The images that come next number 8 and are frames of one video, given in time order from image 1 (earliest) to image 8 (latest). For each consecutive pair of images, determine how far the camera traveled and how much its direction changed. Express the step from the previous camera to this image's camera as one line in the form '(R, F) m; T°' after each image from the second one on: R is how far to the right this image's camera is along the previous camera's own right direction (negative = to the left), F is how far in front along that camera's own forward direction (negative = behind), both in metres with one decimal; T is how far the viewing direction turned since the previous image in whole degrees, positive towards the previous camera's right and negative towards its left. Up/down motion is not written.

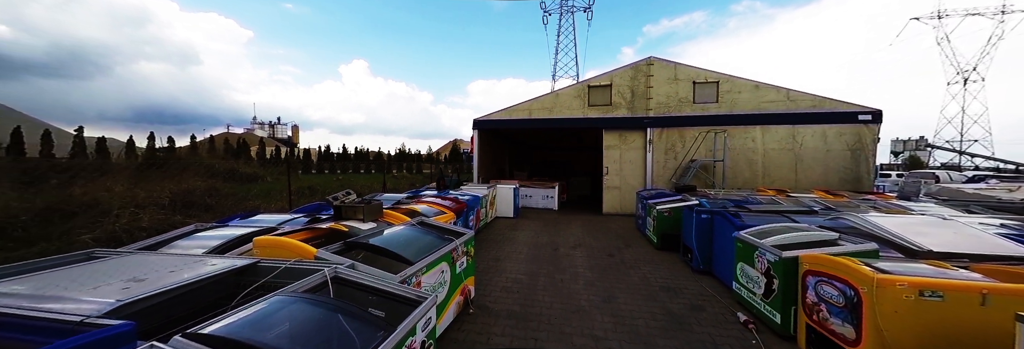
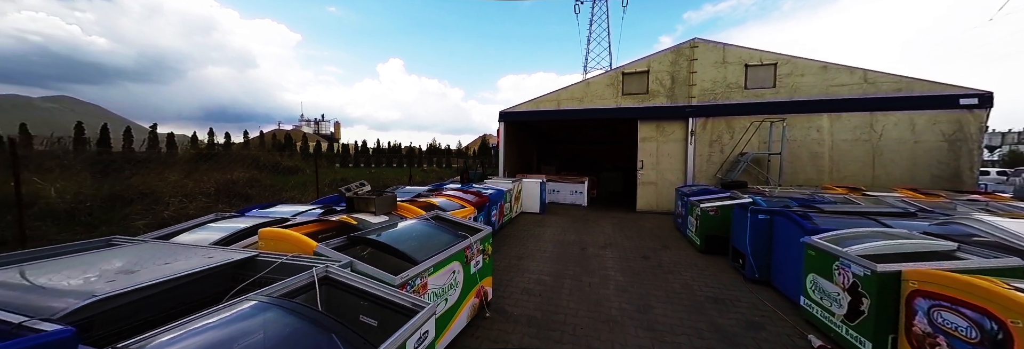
(+0.1, +0.4) m; -6°
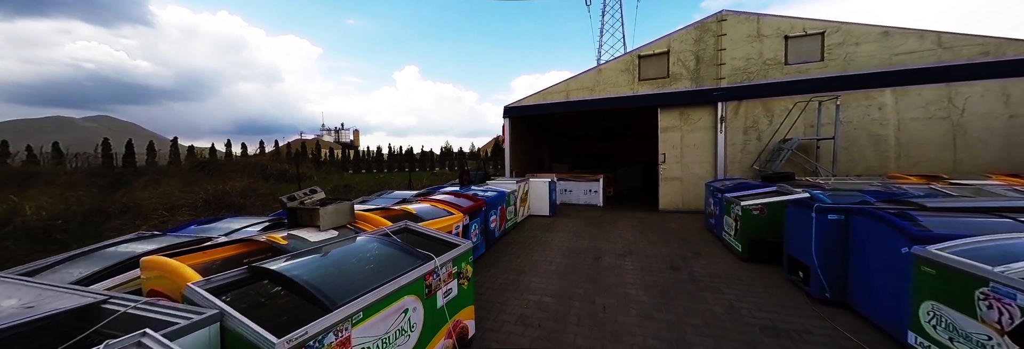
(+0.3, +0.9) m; -3°
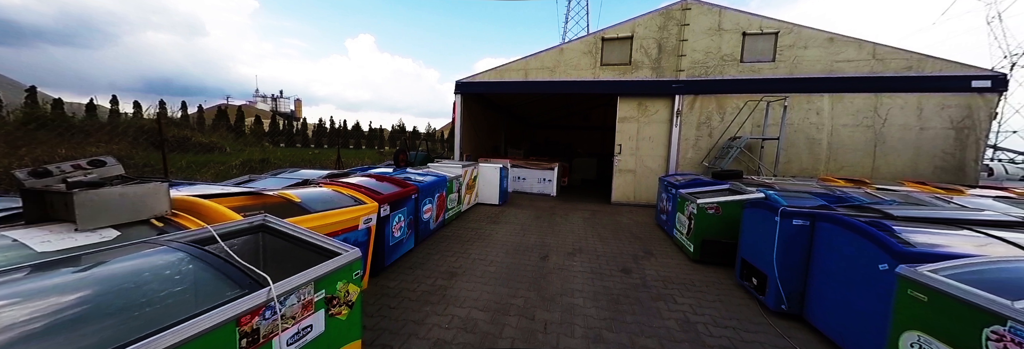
(+0.3, +0.8) m; +8°
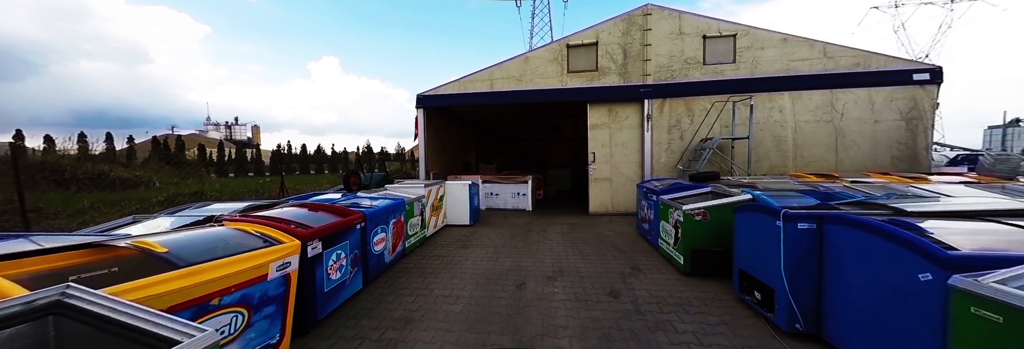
(+0.2, +0.6) m; +5°
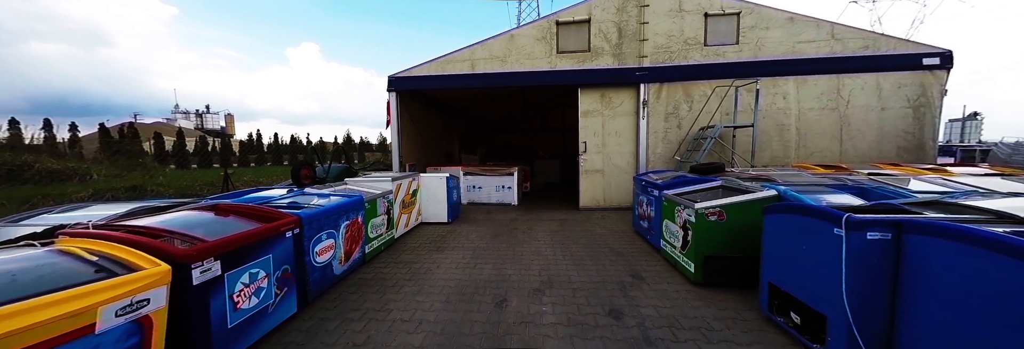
(+0.1, +0.8) m; +2°
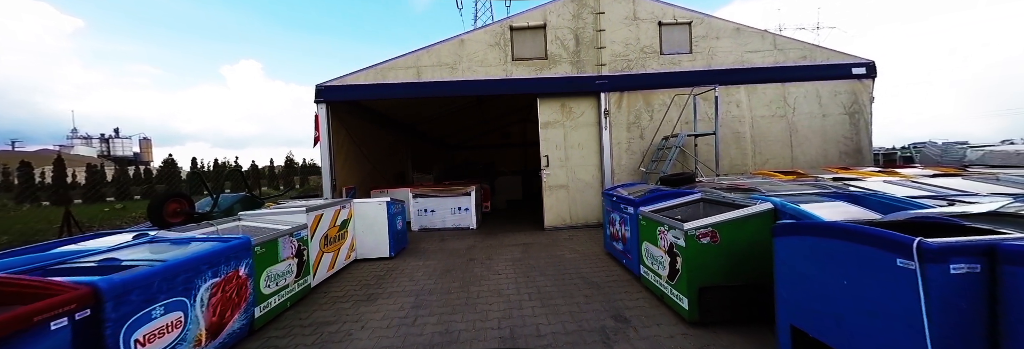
(+0.2, +0.8) m; +7°
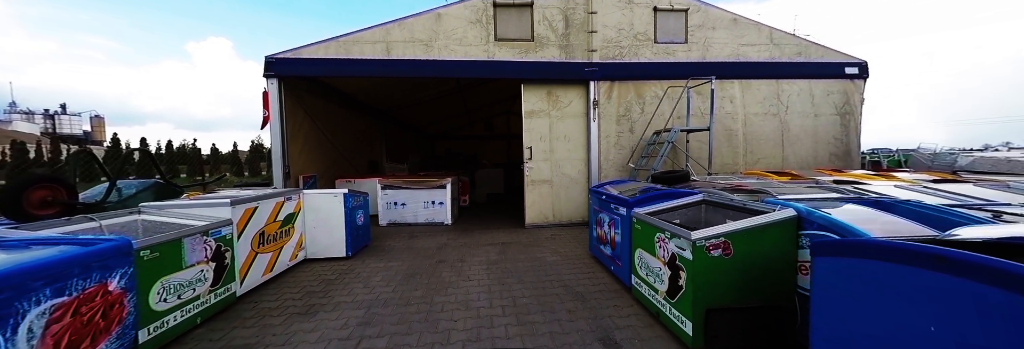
(+0.1, +0.6) m; +3°
